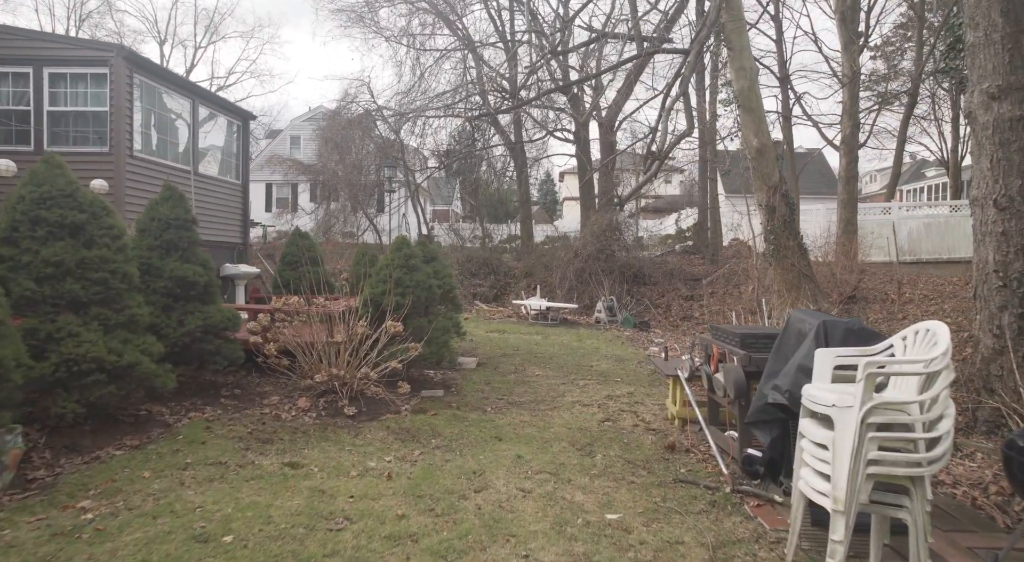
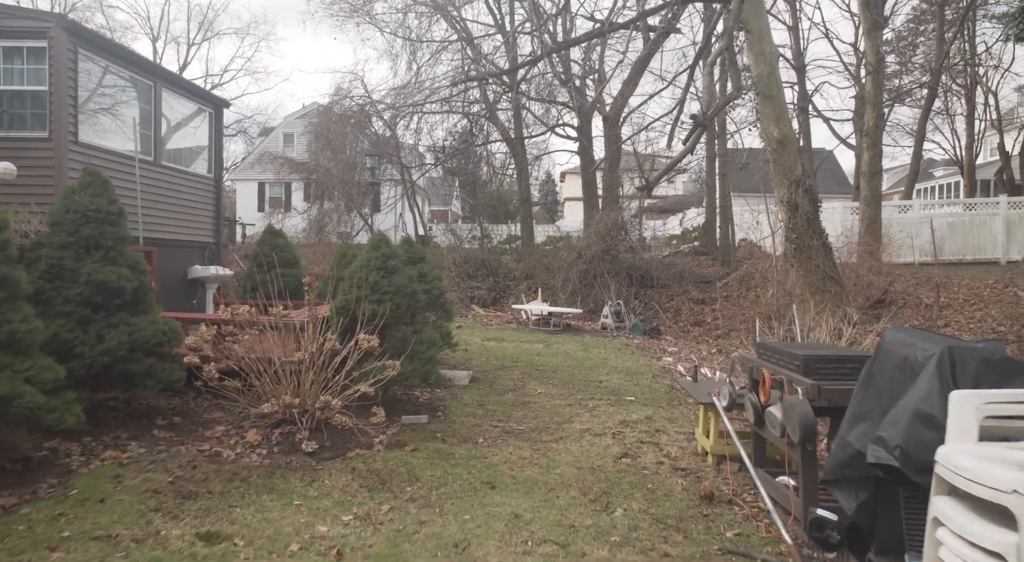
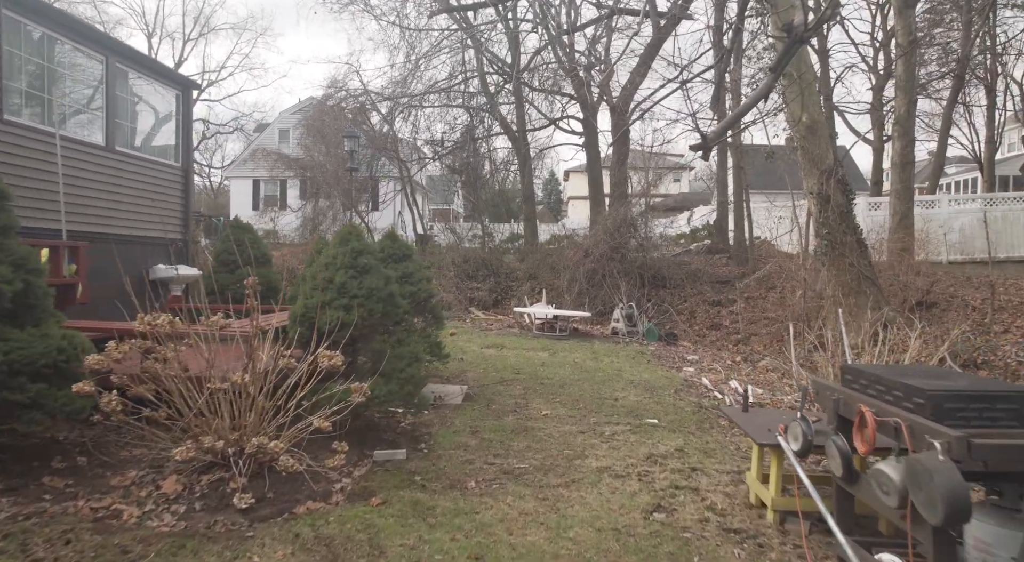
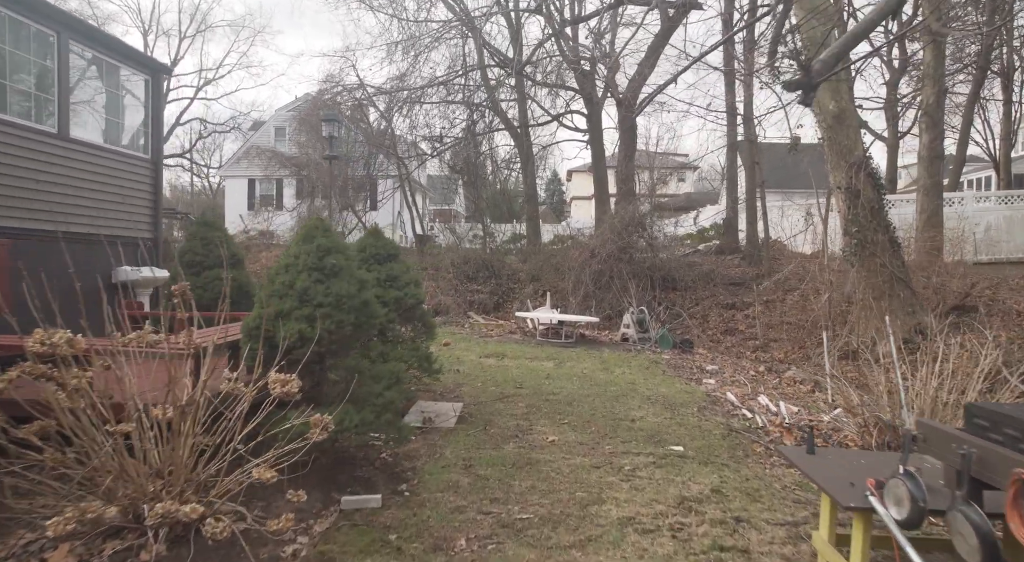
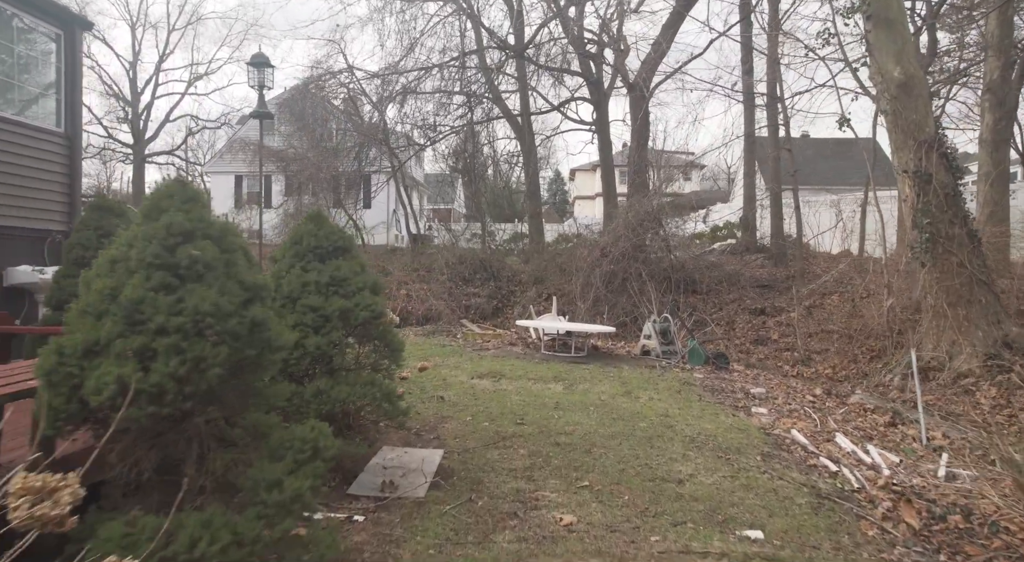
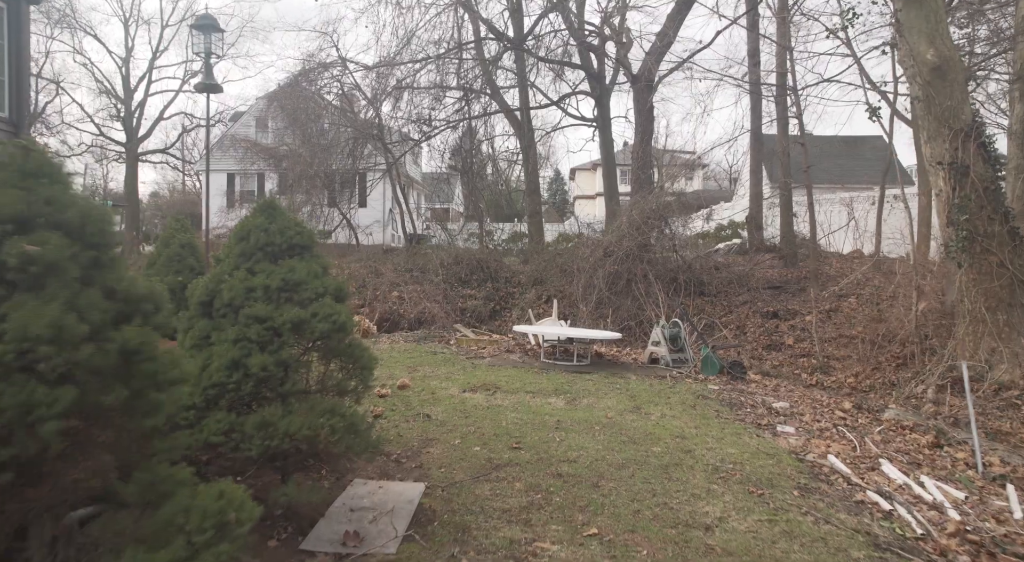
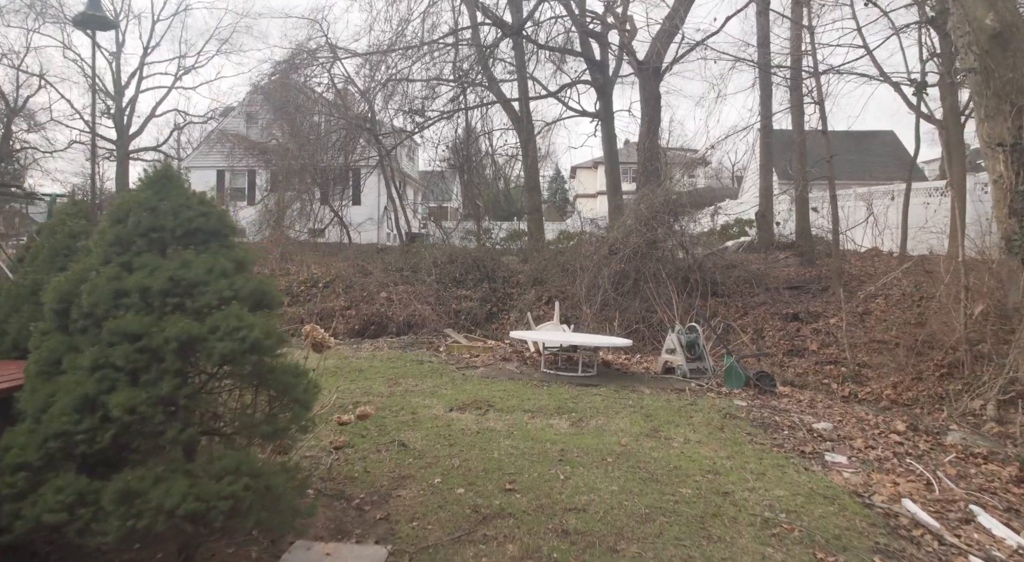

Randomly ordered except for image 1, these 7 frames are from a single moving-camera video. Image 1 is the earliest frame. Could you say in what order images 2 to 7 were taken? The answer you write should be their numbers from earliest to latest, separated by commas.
2, 3, 4, 5, 6, 7
